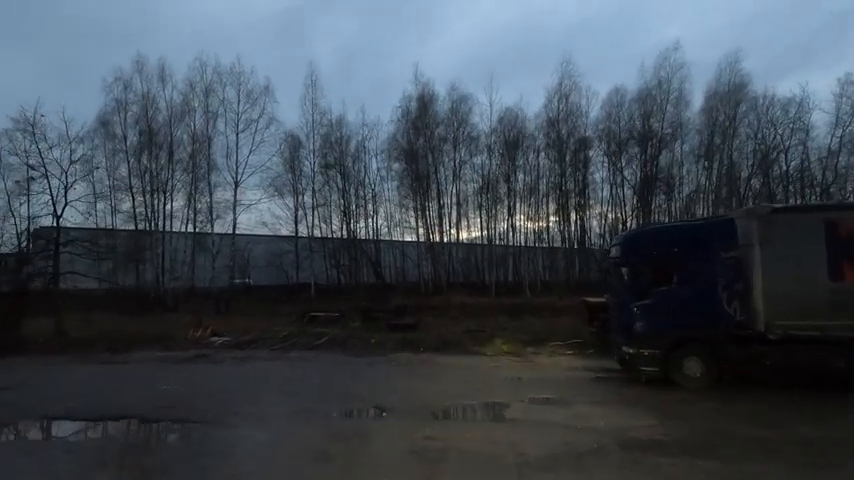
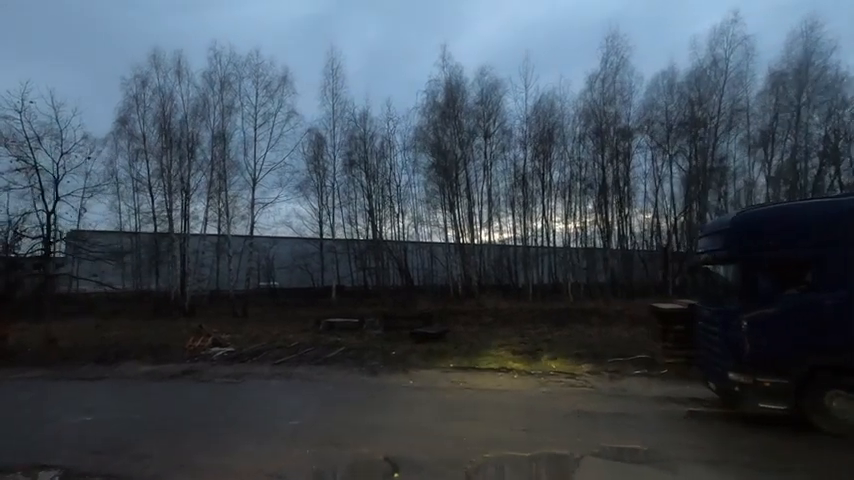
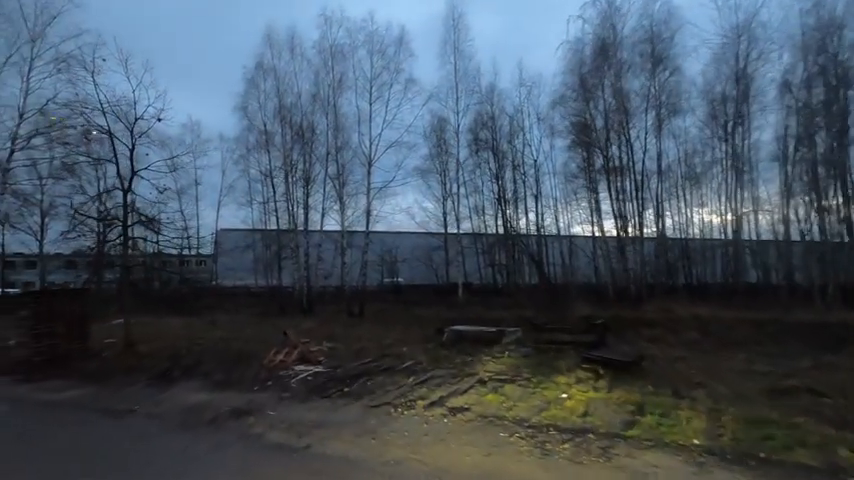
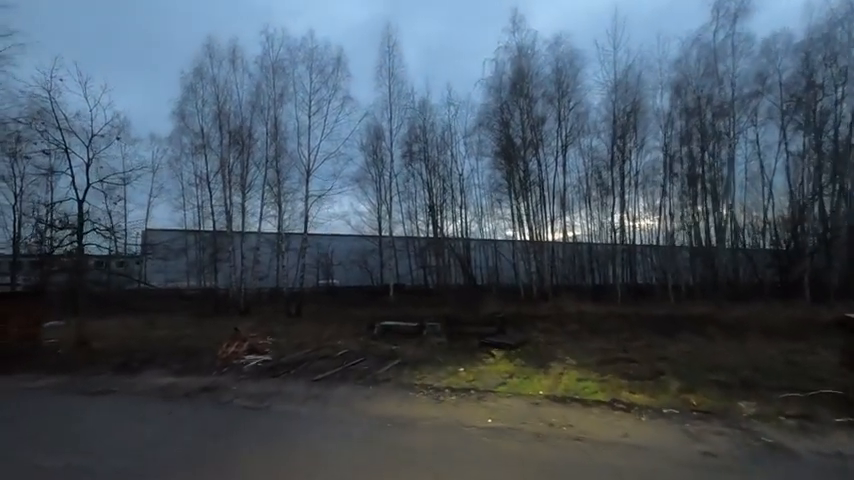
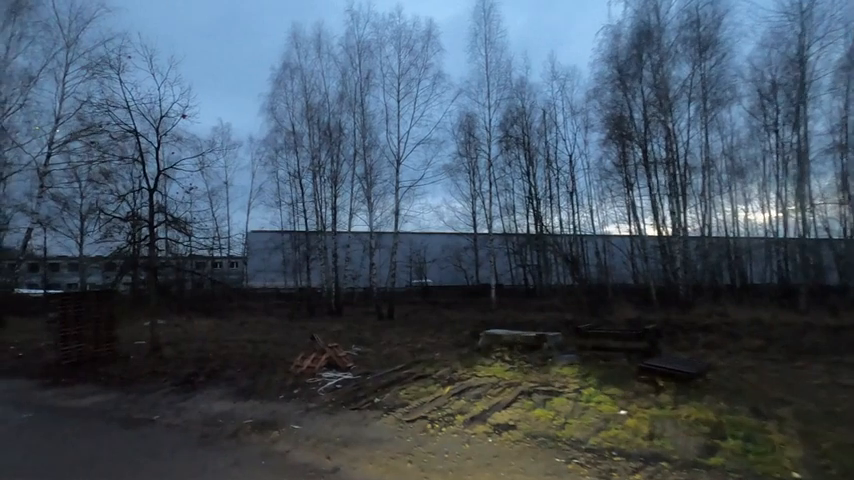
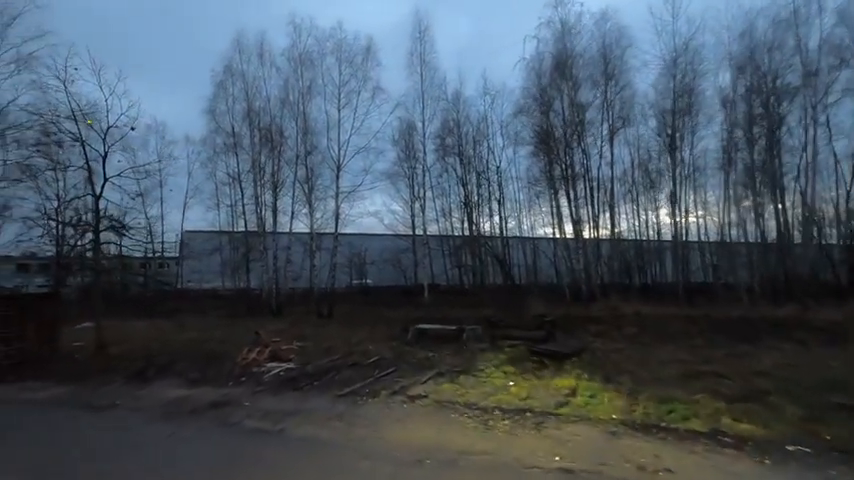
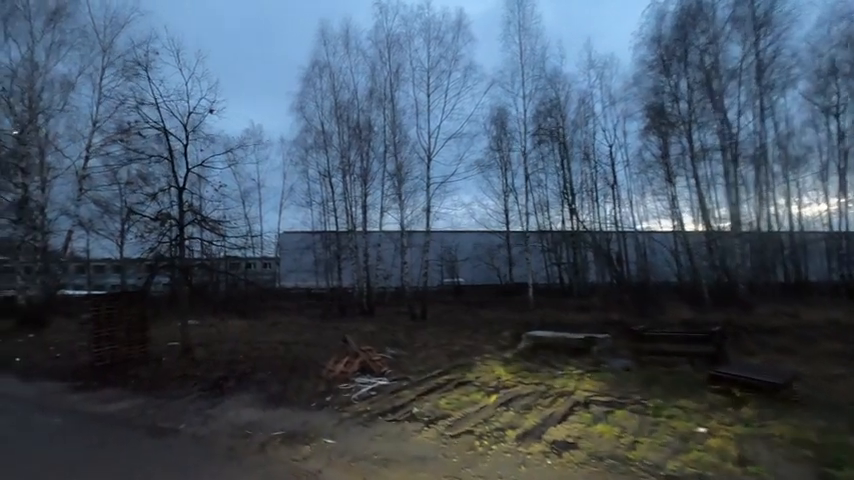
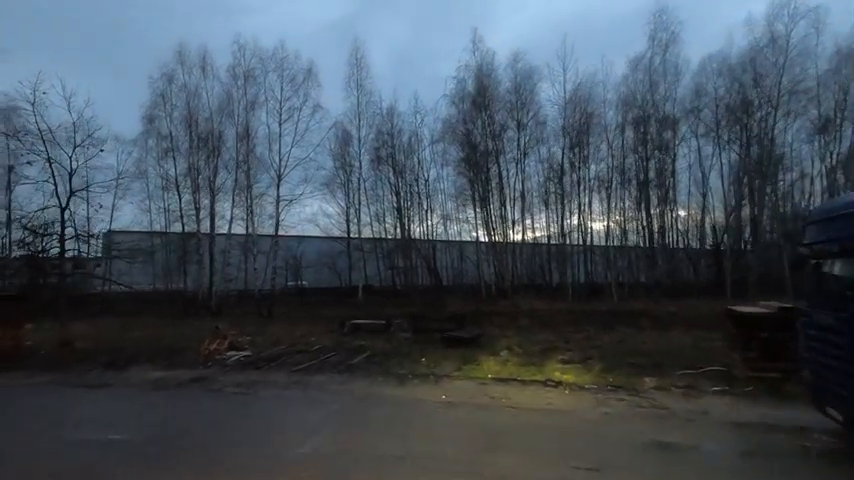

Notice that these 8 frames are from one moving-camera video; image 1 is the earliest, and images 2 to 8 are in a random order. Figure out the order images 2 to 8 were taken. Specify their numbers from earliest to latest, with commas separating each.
2, 8, 4, 6, 3, 5, 7
